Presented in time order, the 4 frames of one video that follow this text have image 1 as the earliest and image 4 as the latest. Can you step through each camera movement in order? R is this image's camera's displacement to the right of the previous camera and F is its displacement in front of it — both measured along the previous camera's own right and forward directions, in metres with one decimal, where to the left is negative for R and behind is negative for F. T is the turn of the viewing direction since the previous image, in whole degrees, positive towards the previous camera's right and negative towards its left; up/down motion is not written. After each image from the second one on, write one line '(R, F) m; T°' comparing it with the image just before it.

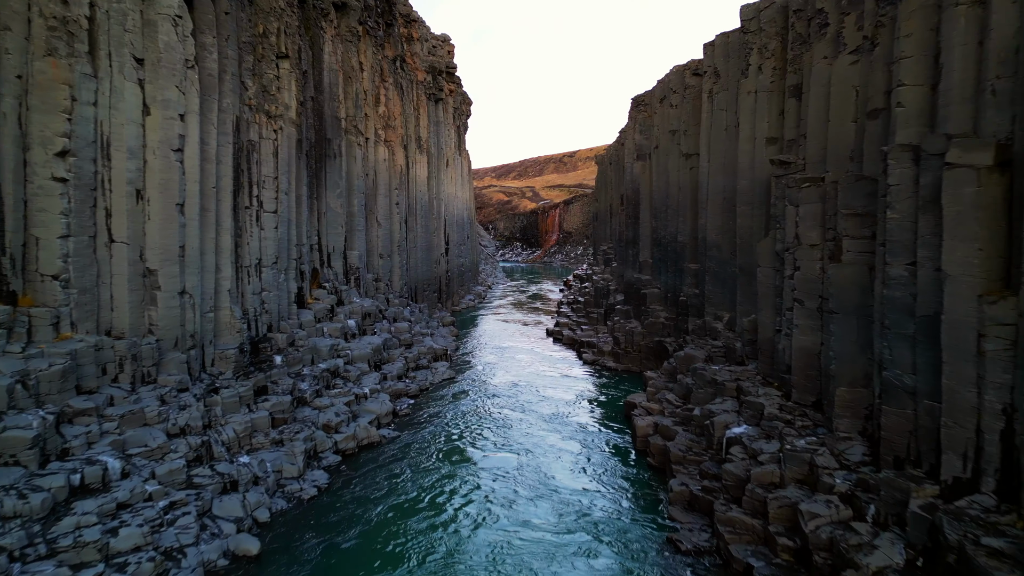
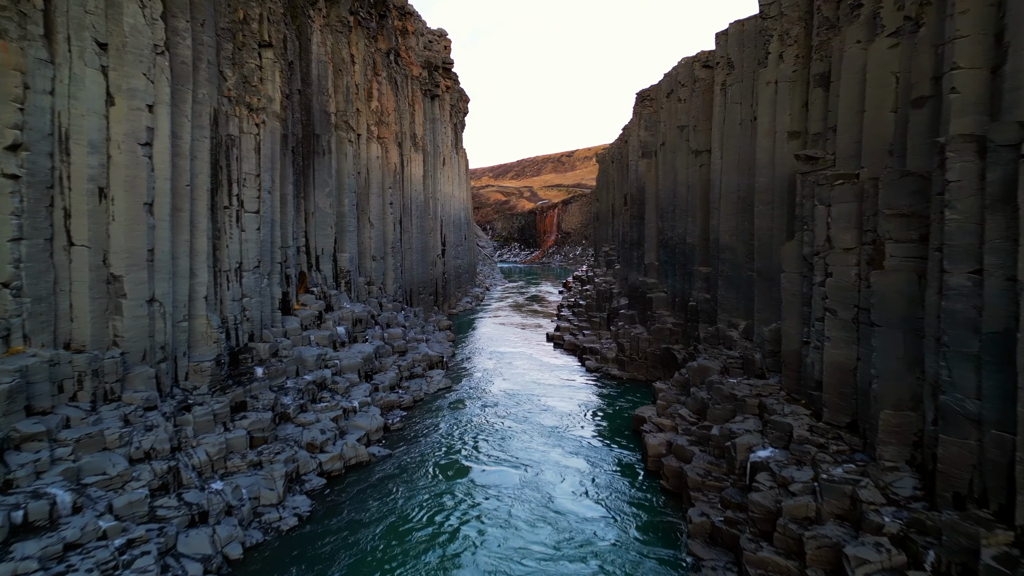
(0.0, +0.8) m; 0°
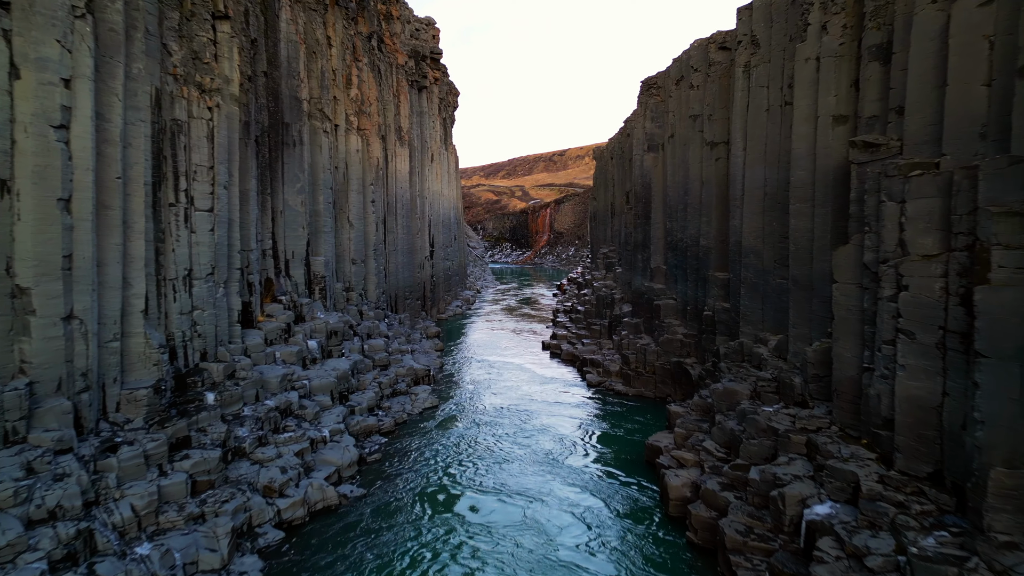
(-0.1, +1.5) m; +1°
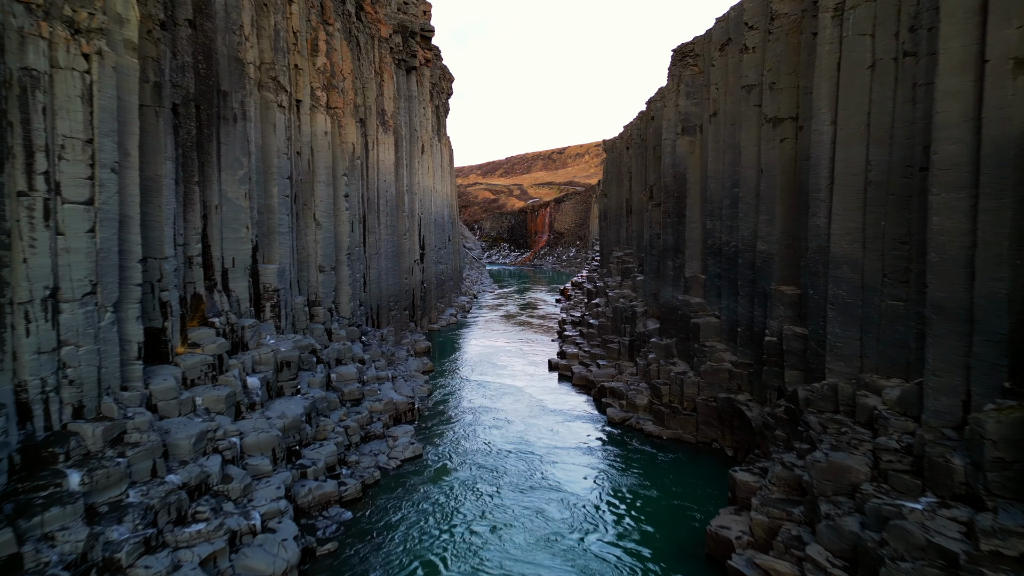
(-0.1, +2.9) m; 0°
